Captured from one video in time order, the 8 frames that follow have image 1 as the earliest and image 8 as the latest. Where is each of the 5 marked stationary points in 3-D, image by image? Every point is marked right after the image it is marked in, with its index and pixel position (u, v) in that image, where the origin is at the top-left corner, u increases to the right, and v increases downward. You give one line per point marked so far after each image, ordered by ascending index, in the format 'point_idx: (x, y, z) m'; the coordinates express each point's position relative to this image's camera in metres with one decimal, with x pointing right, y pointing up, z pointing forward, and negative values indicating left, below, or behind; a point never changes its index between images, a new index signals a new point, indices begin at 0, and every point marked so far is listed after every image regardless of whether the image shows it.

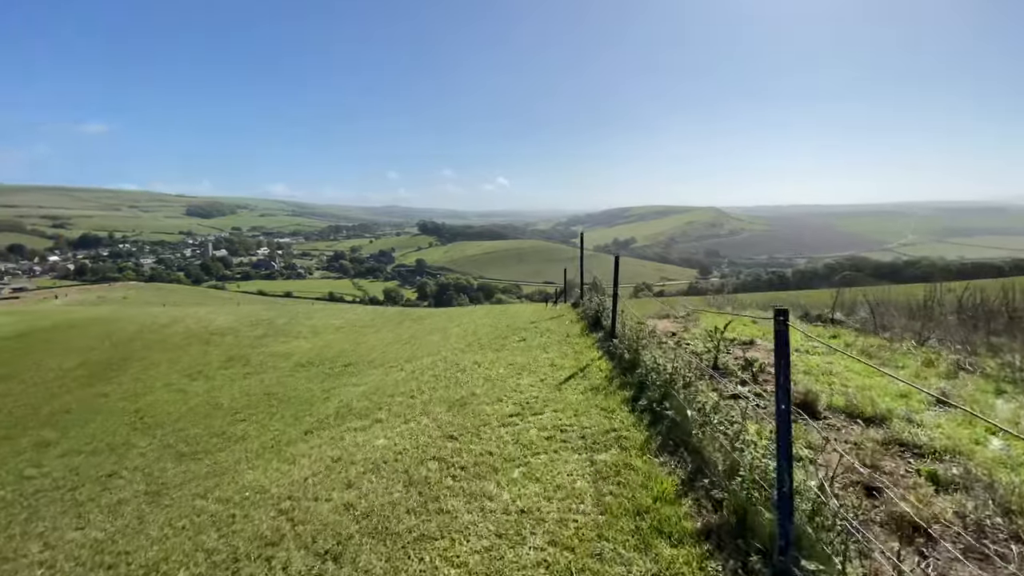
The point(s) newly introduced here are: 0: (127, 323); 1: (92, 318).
0: (-9.3, -0.8, +11.3) m
1: (-11.0, -0.7, +12.4) m
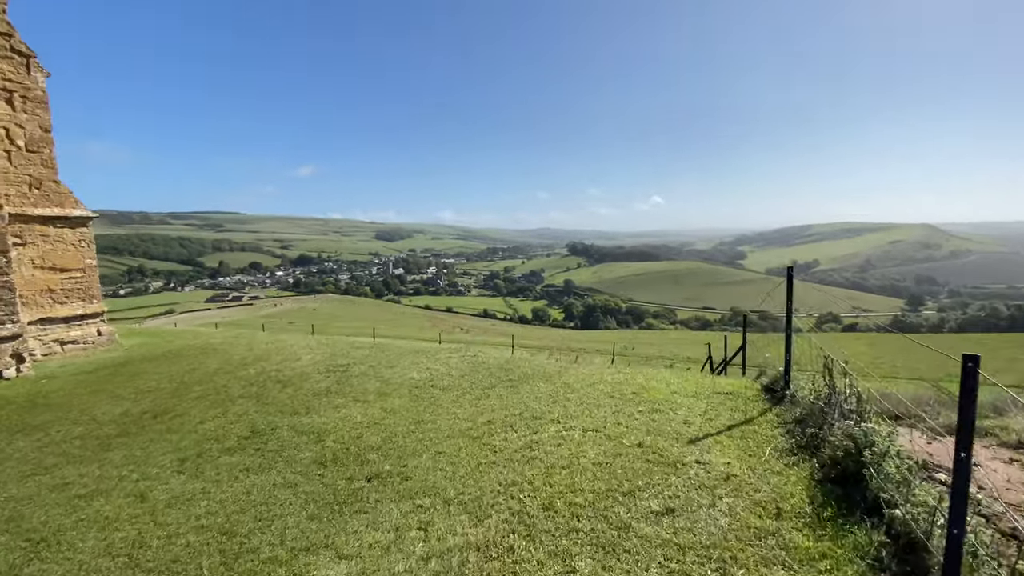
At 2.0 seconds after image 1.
0: (-6.5, -1.5, +10.5) m
1: (-7.8, -1.4, +12.0) m
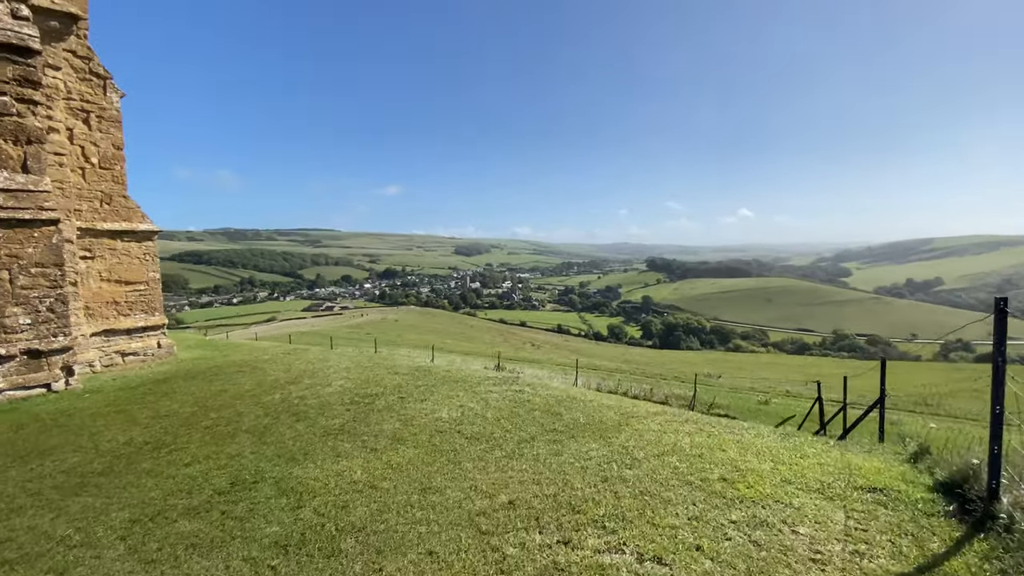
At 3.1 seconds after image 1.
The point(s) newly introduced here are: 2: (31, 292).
0: (-5.4, -1.8, +9.9) m
1: (-6.4, -1.8, +11.6) m
2: (-8.7, -0.1, +8.5) m
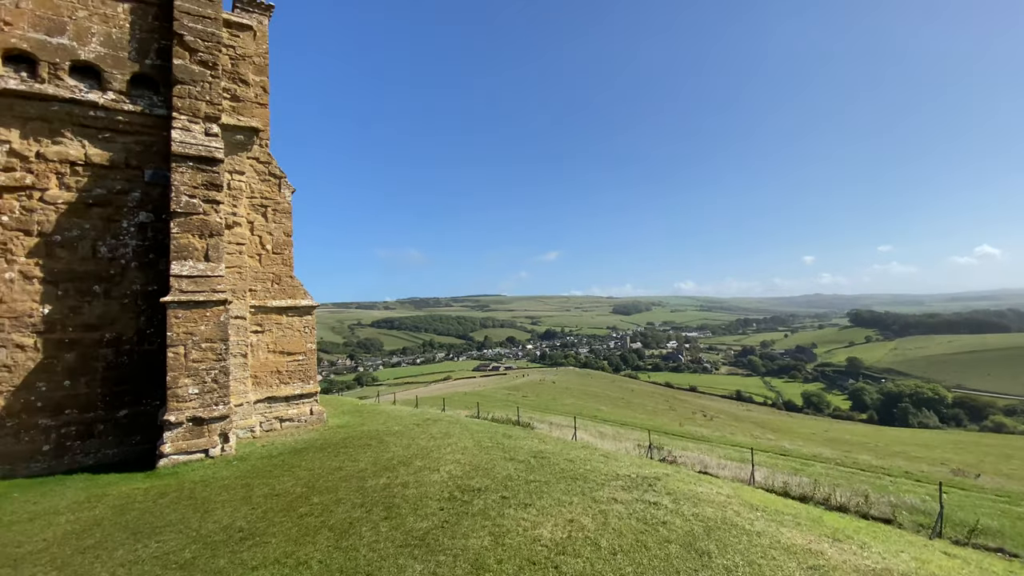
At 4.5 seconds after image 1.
0: (-2.8, -3.3, +9.6) m
1: (-3.1, -3.5, +11.5) m
2: (-6.4, -1.5, +9.6) m
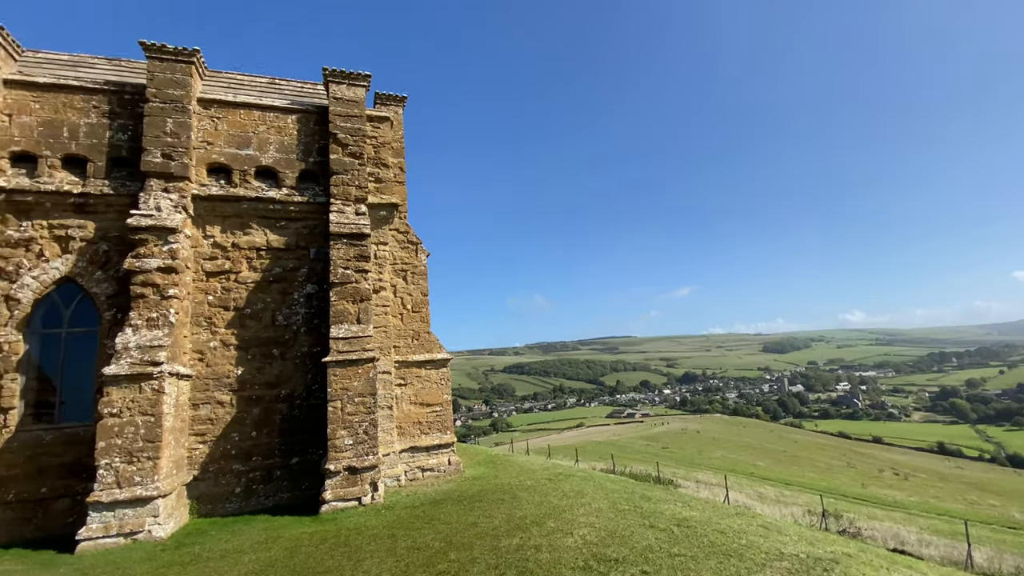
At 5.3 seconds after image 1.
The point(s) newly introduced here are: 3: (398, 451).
0: (0.0, -4.4, +9.5) m
1: (+0.1, -4.8, +11.4) m
2: (-3.6, -2.9, +10.7) m
3: (-3.1, -4.4, +12.8) m
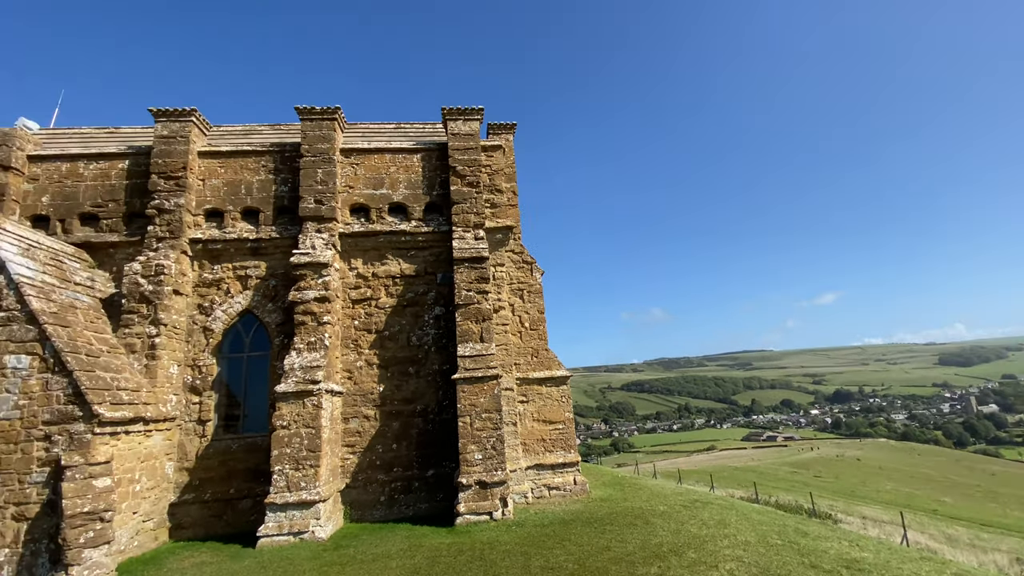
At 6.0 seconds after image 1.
0: (+2.5, -4.7, +9.0) m
1: (+3.1, -5.1, +10.8) m
2: (-0.7, -3.4, +11.1) m
3: (+0.3, -4.9, +12.9) m
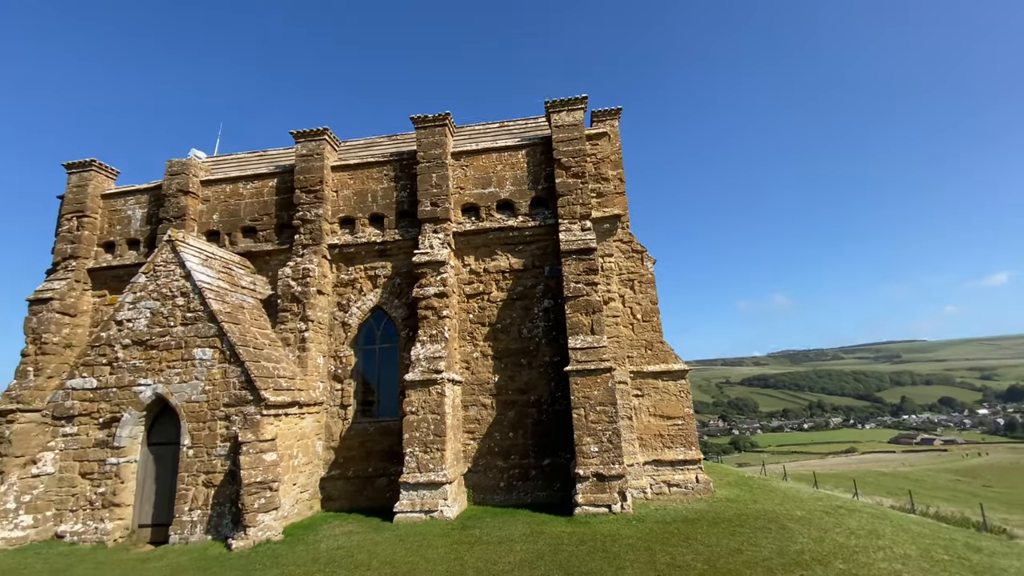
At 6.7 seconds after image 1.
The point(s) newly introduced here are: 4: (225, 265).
0: (+4.8, -4.4, +8.4) m
1: (+5.8, -4.8, +10.0) m
2: (+2.0, -3.2, +11.0) m
3: (+3.5, -4.7, +12.6) m
4: (-8.0, +0.6, +13.2) m
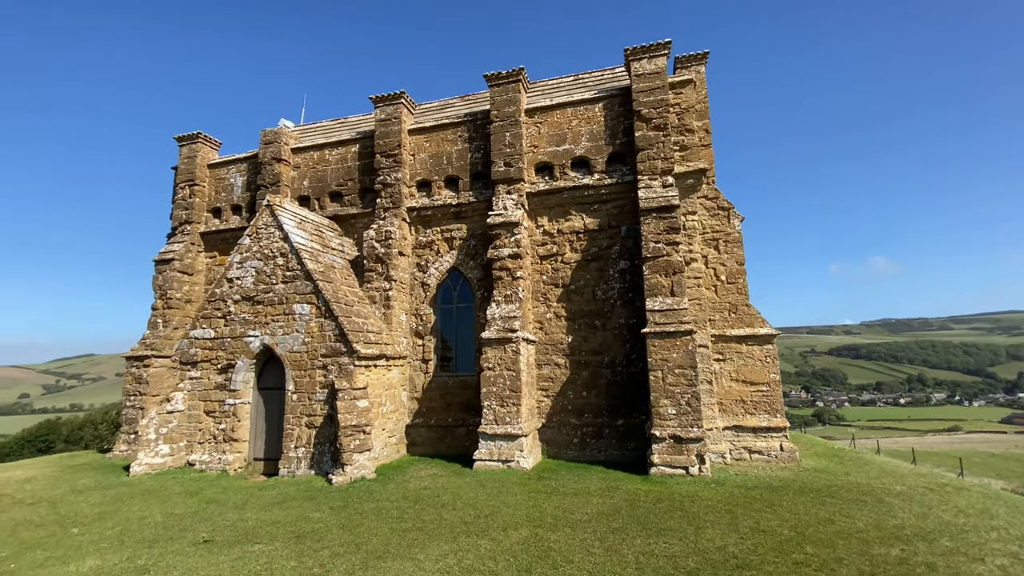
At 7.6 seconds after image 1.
0: (+6.1, -3.7, +7.9) m
1: (+7.3, -4.0, +9.4) m
2: (+3.8, -2.3, +10.8) m
3: (+5.5, -3.6, +12.3) m
4: (-5.8, +1.8, +14.1) m
